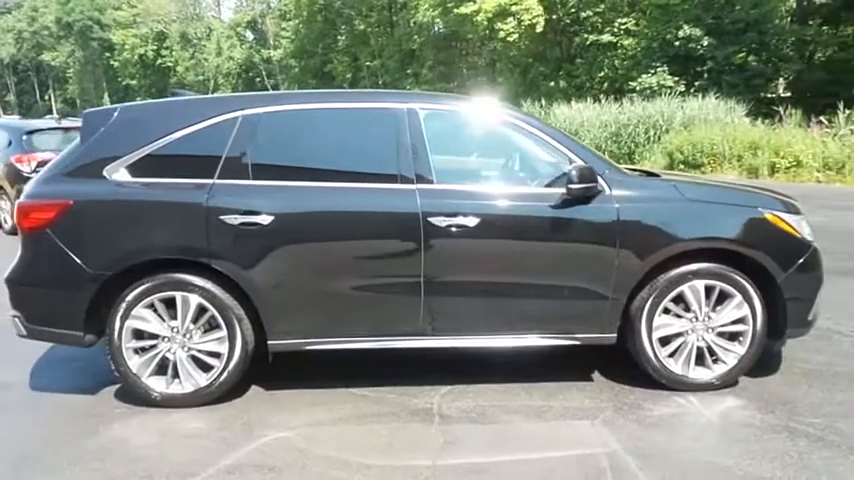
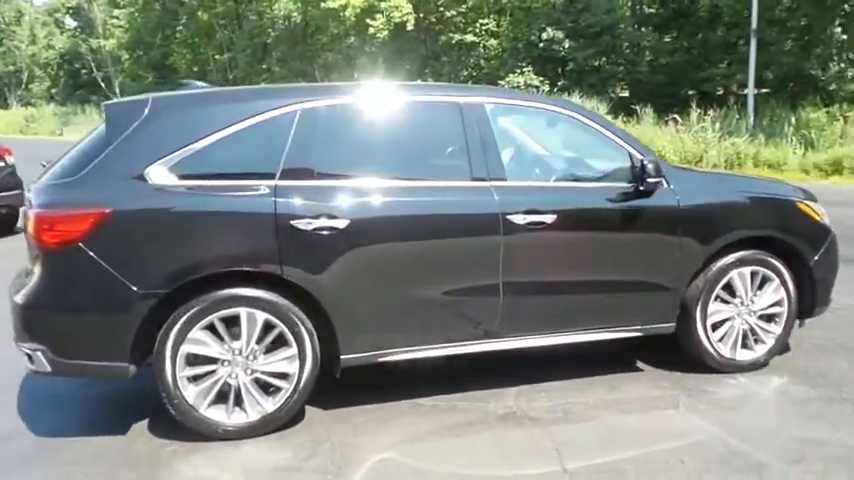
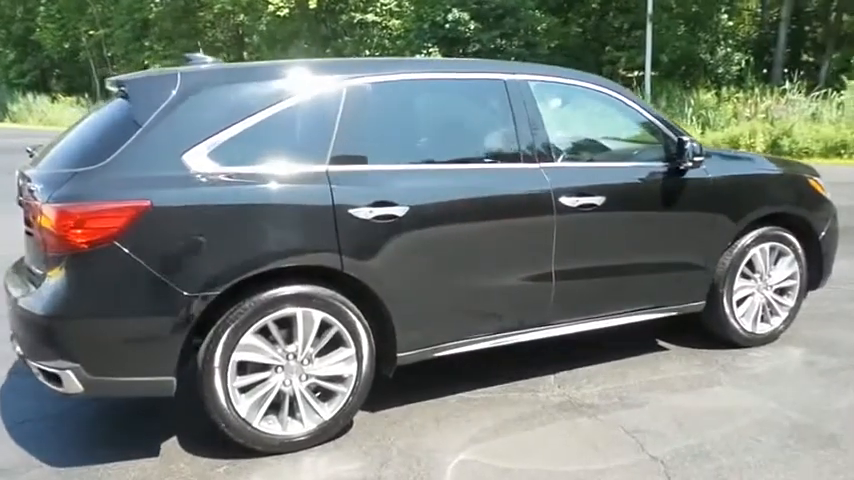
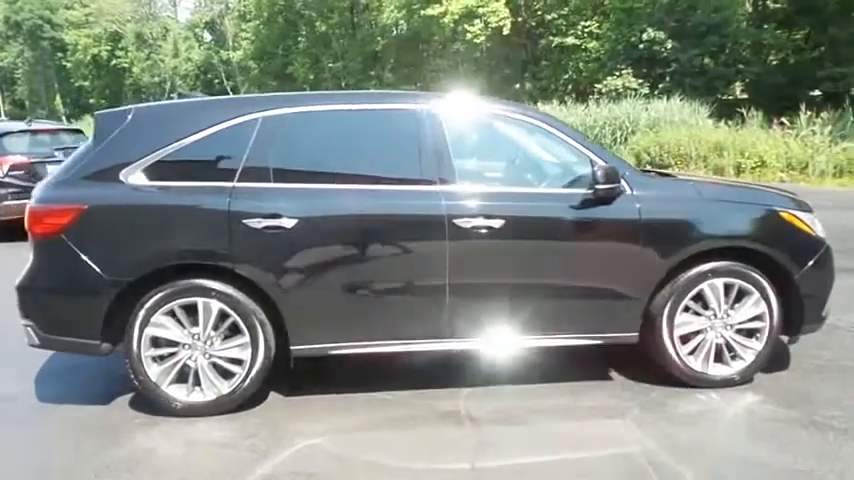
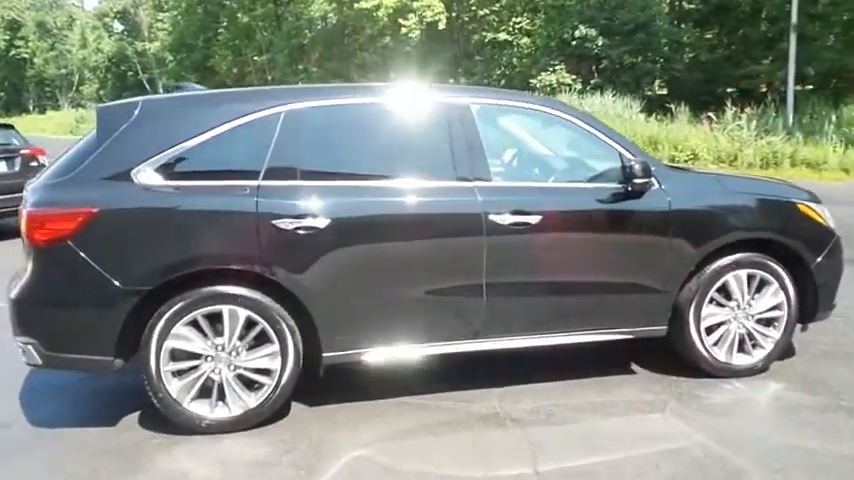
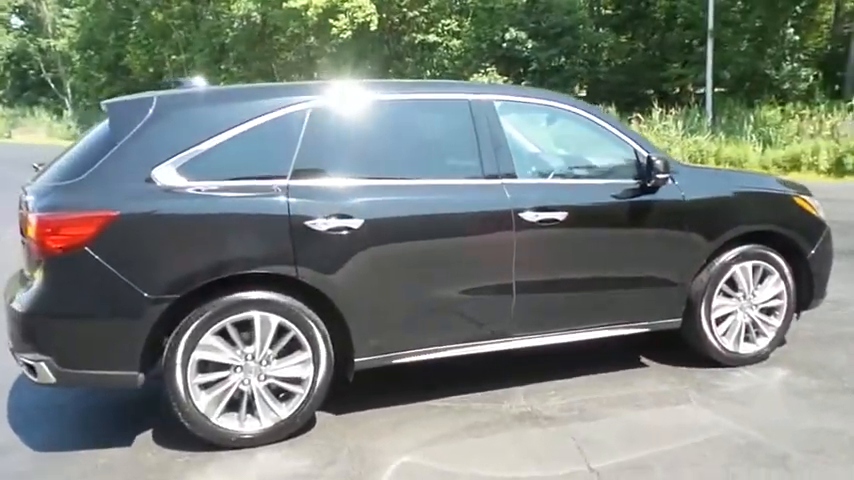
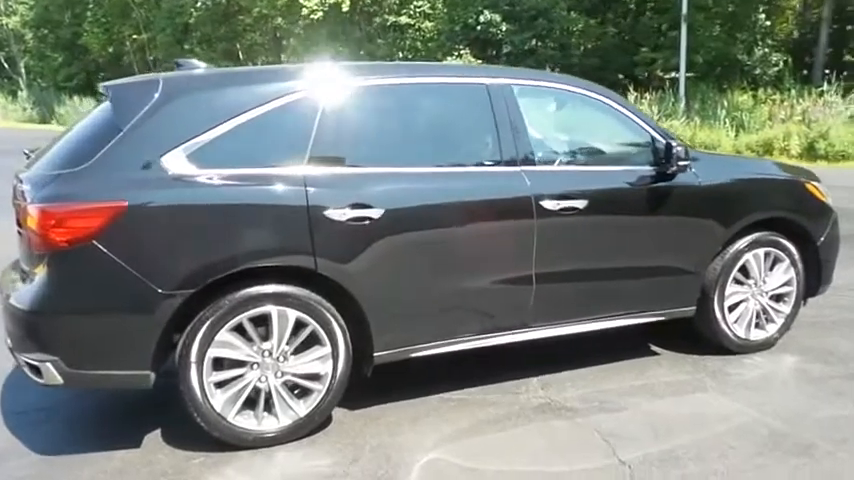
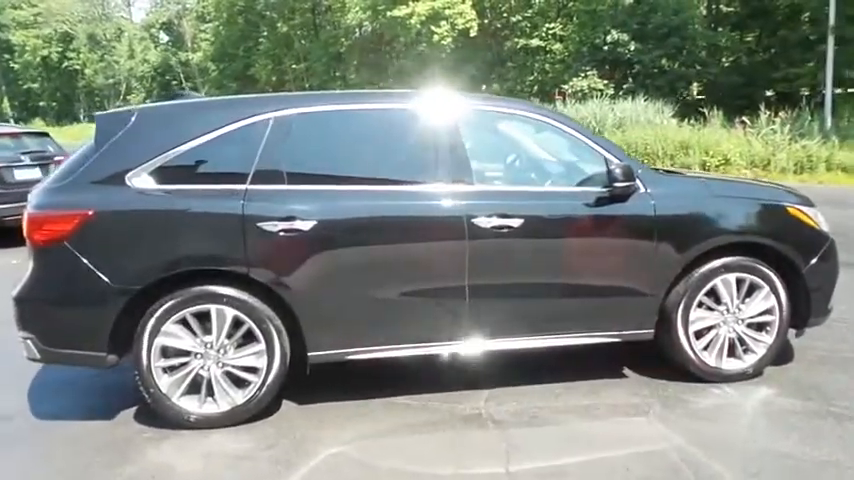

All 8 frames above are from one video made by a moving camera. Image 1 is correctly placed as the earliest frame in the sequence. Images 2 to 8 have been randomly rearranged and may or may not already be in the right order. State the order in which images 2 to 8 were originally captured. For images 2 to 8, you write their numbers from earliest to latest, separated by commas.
4, 8, 5, 2, 6, 7, 3
